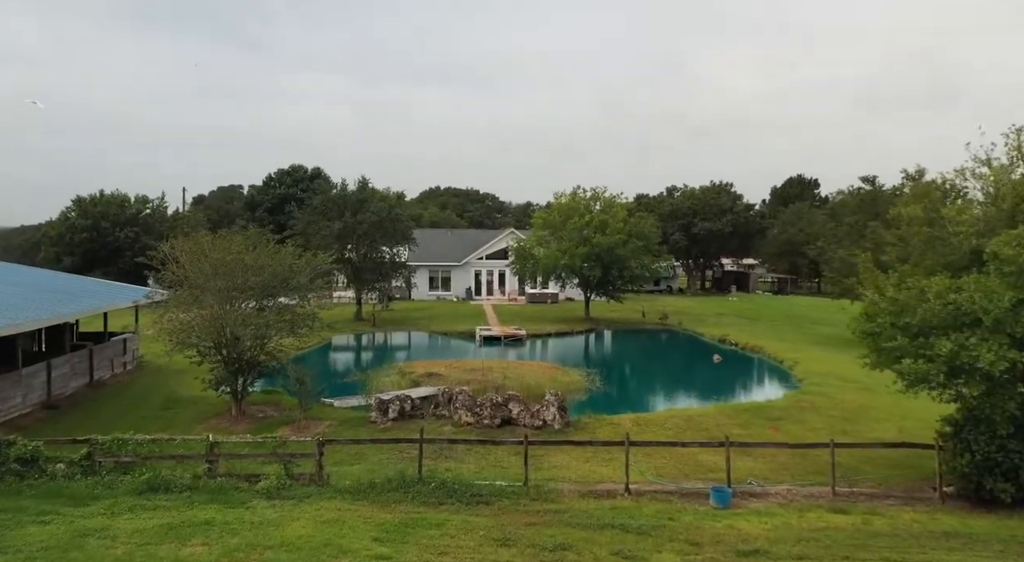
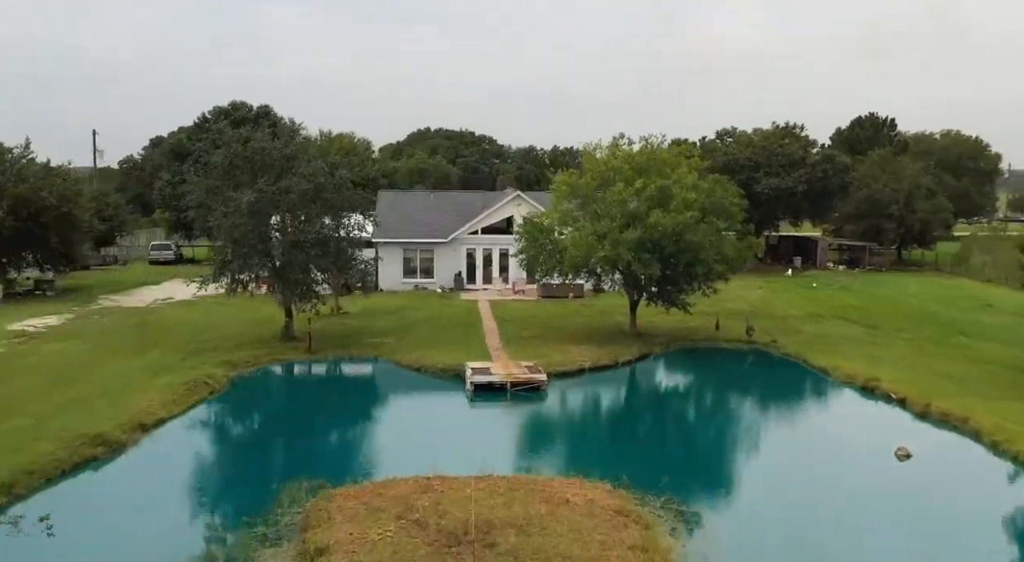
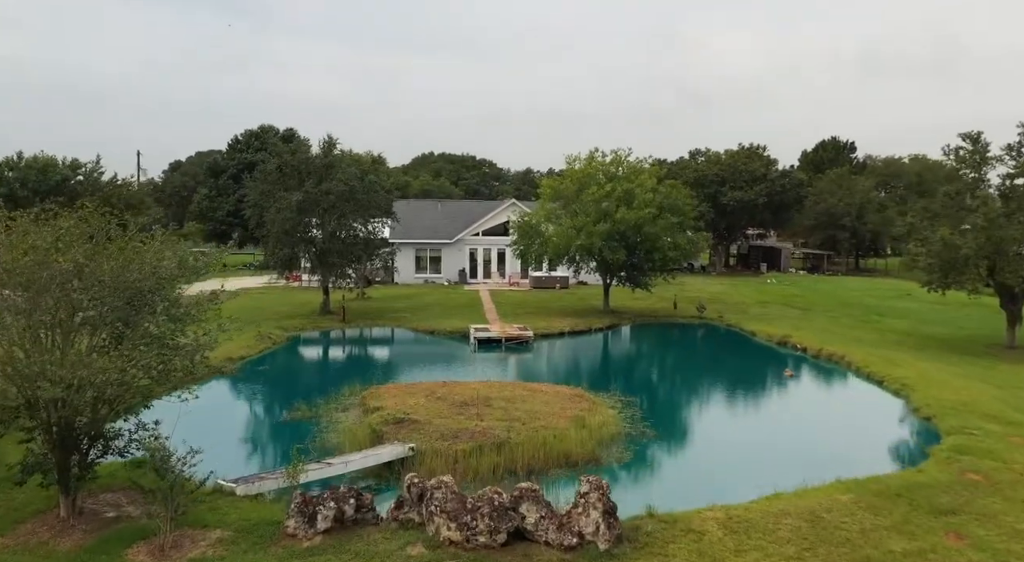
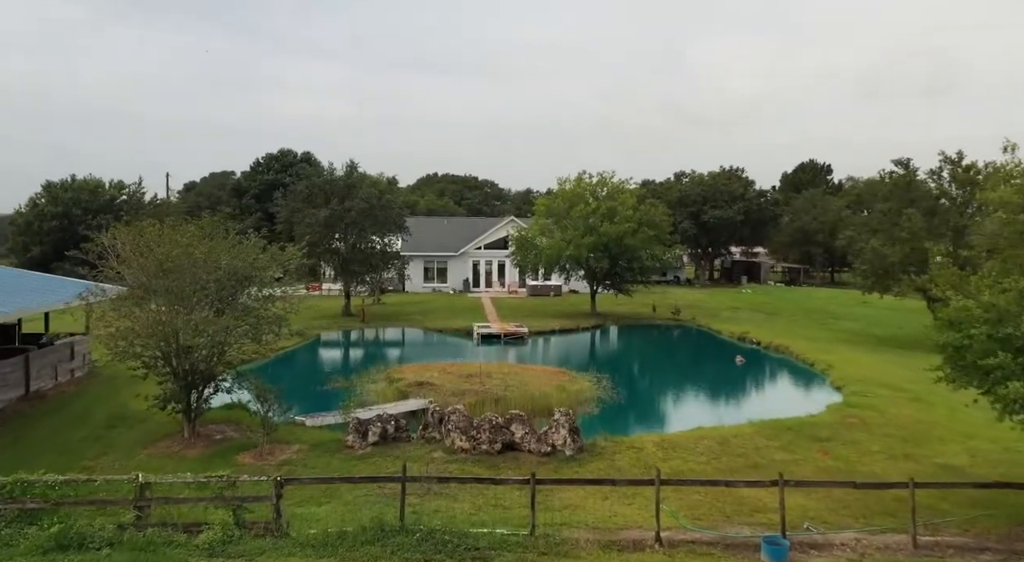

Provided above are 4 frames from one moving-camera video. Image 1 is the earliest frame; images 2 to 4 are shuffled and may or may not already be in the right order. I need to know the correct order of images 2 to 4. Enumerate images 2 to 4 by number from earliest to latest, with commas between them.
4, 3, 2
